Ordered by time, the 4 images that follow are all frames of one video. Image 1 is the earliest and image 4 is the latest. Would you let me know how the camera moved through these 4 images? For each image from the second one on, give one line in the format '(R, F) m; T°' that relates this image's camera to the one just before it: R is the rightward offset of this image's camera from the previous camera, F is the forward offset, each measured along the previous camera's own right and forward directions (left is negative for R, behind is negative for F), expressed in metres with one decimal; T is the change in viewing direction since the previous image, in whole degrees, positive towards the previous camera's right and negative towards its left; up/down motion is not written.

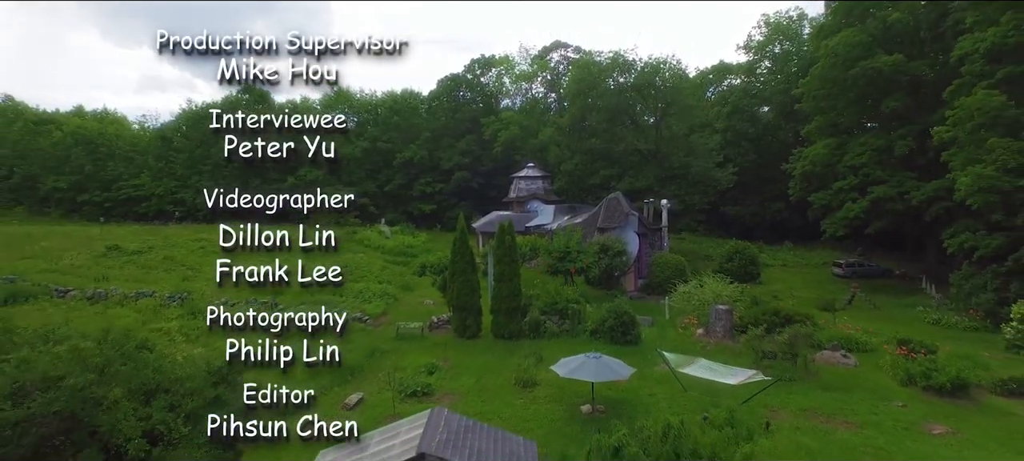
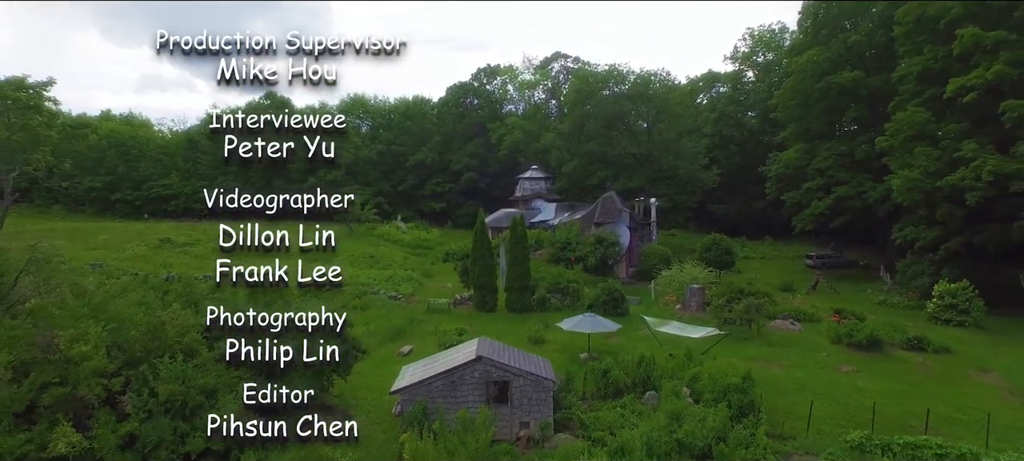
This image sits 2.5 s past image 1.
(-0.4, -3.5) m; 0°
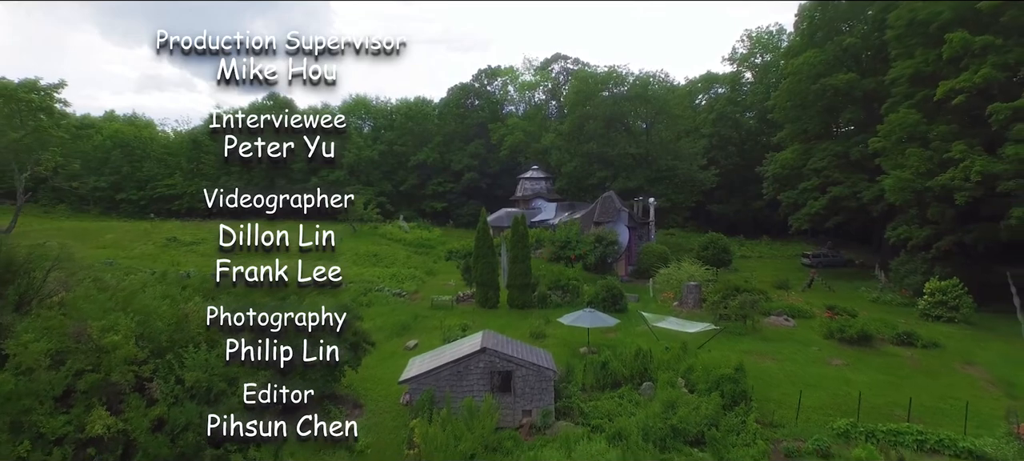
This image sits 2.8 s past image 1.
(-0.1, -0.5) m; 0°
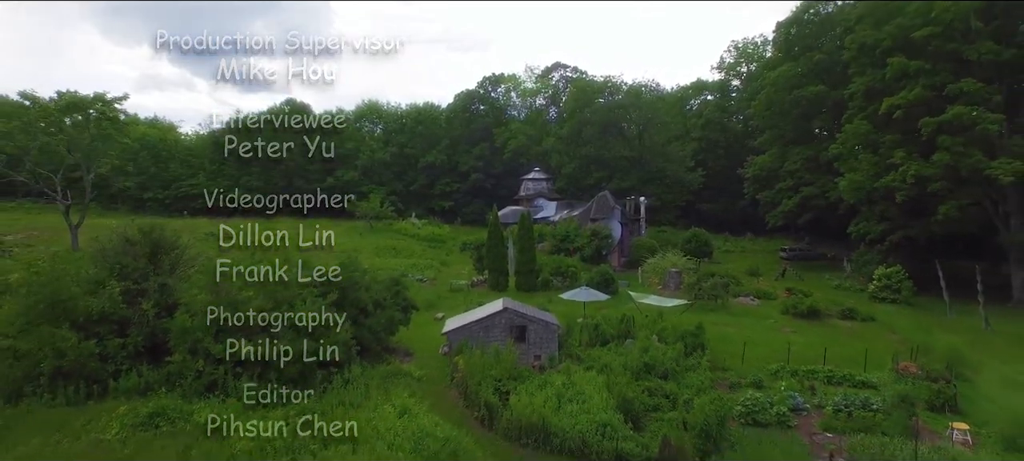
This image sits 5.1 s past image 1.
(-0.4, -3.4) m; 0°
